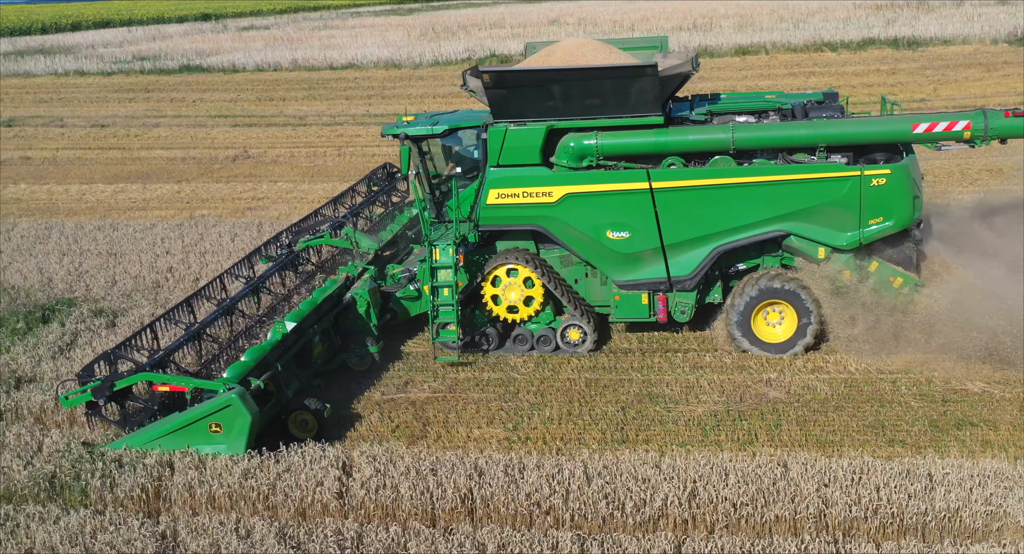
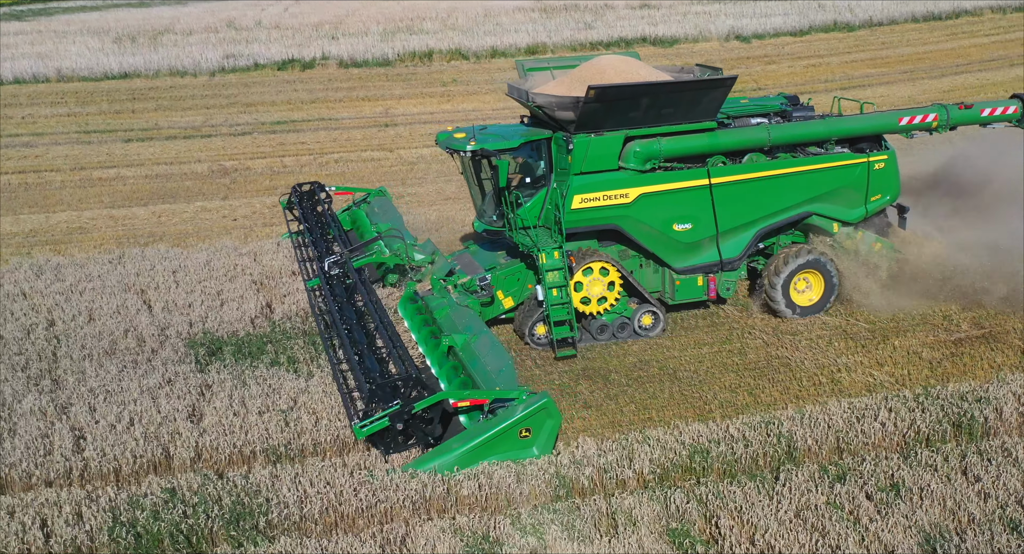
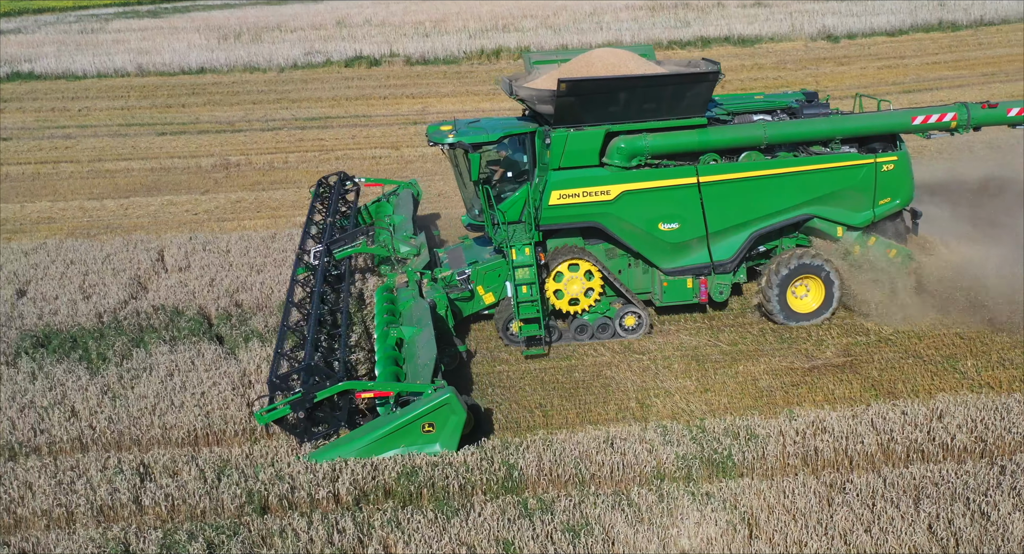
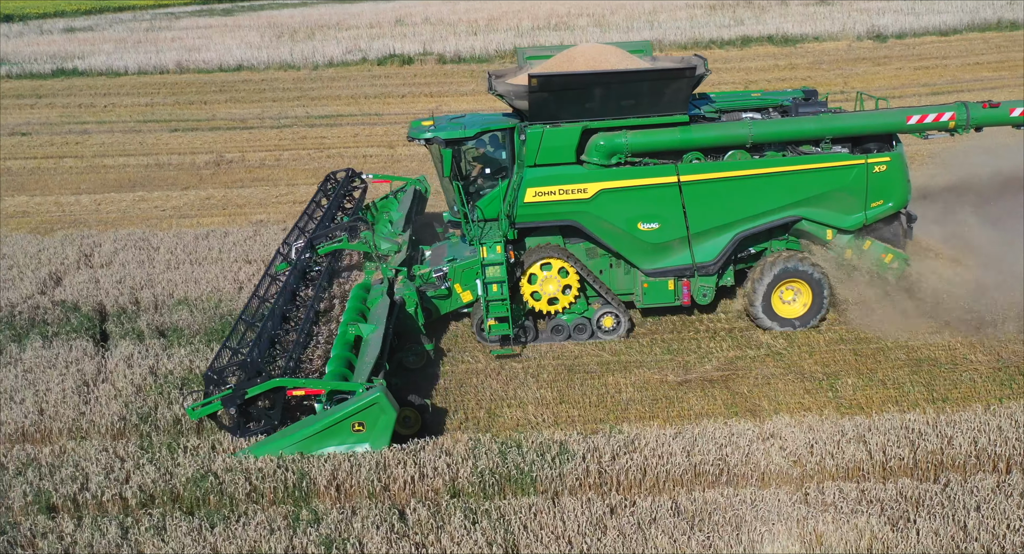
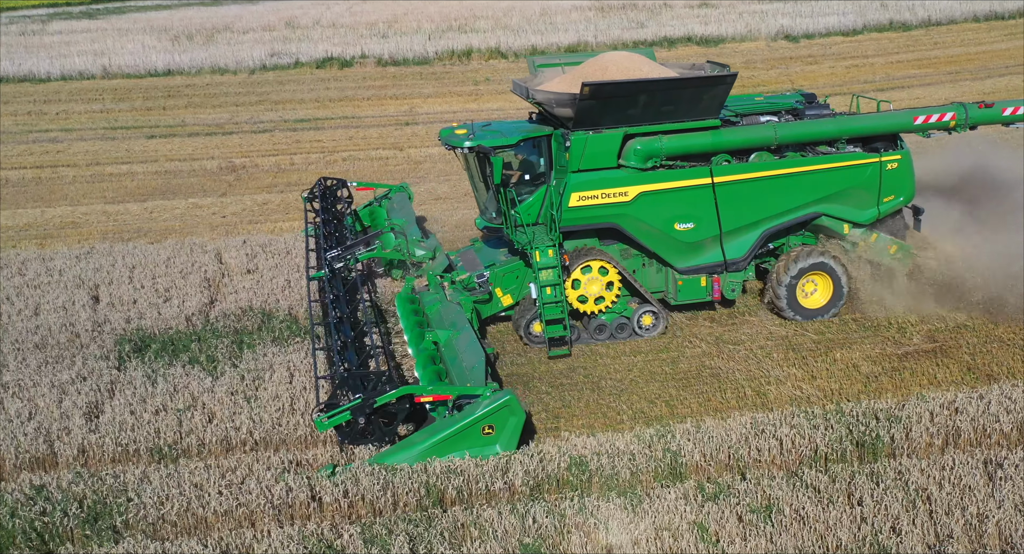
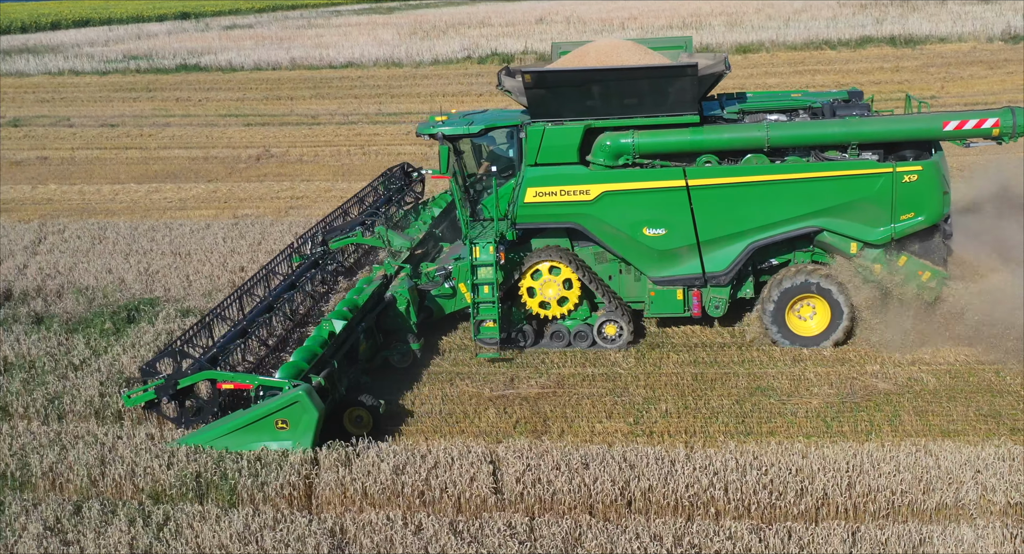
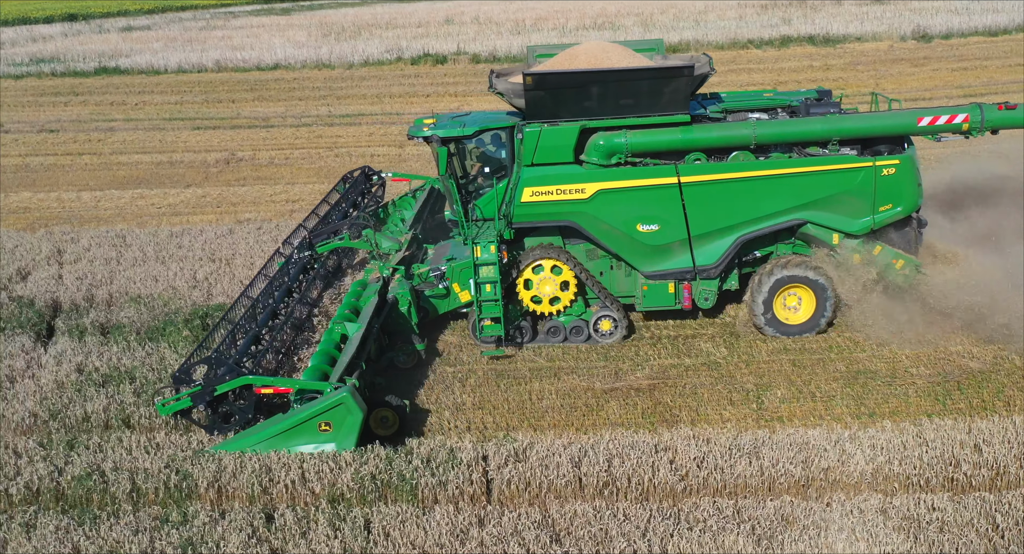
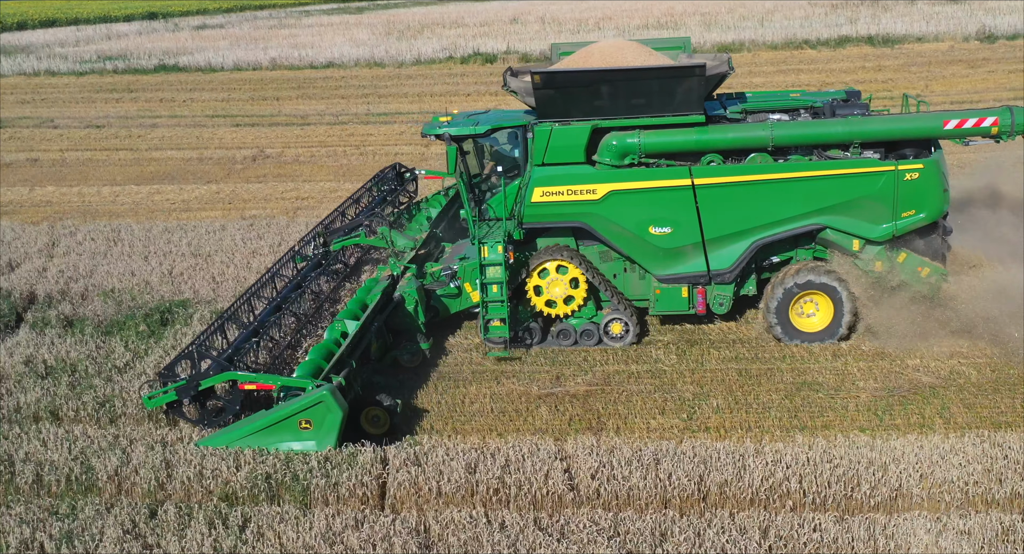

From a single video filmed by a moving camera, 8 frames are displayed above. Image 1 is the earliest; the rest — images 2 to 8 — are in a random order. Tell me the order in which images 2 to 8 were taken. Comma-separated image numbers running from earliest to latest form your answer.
6, 8, 7, 4, 3, 5, 2
